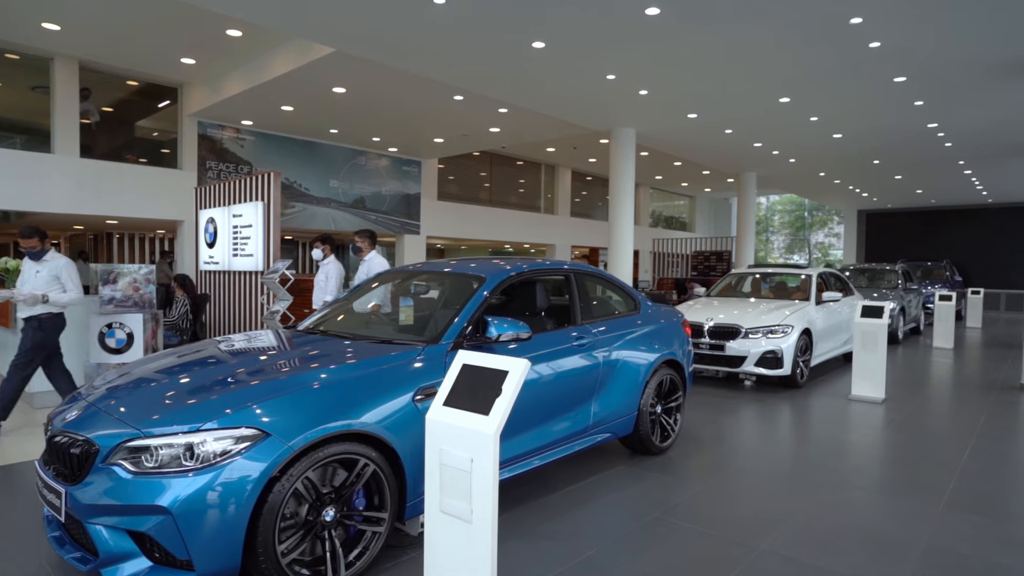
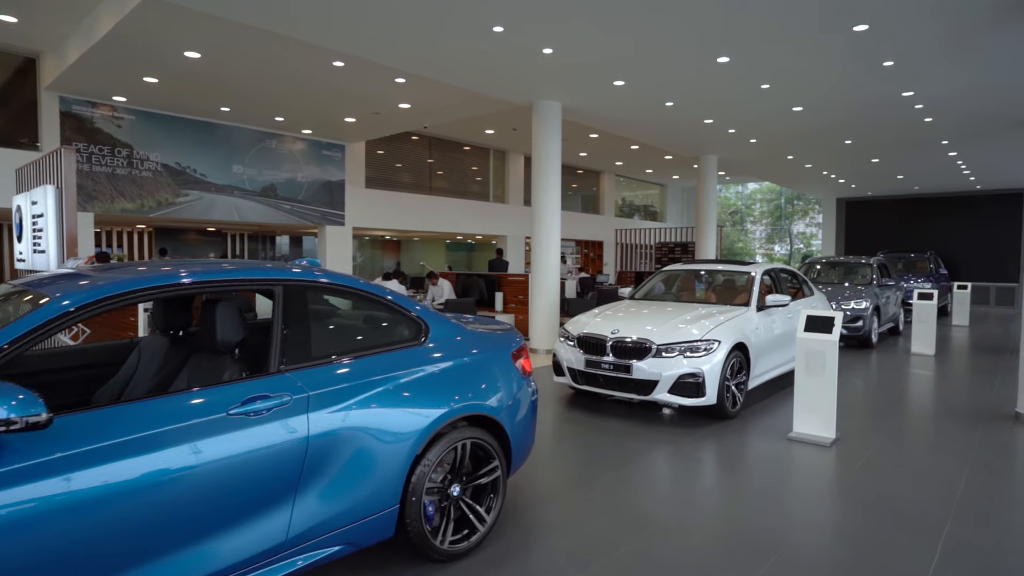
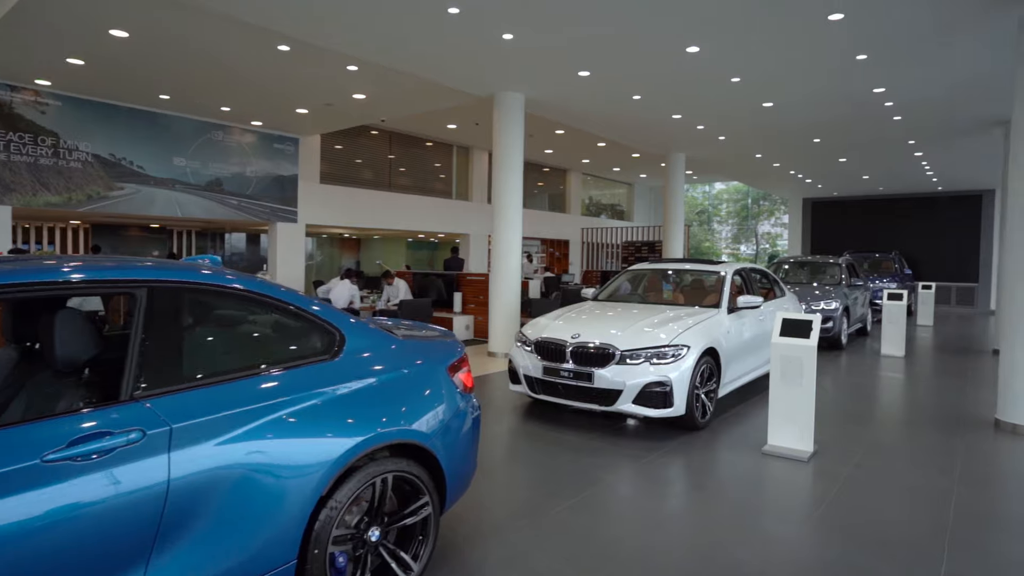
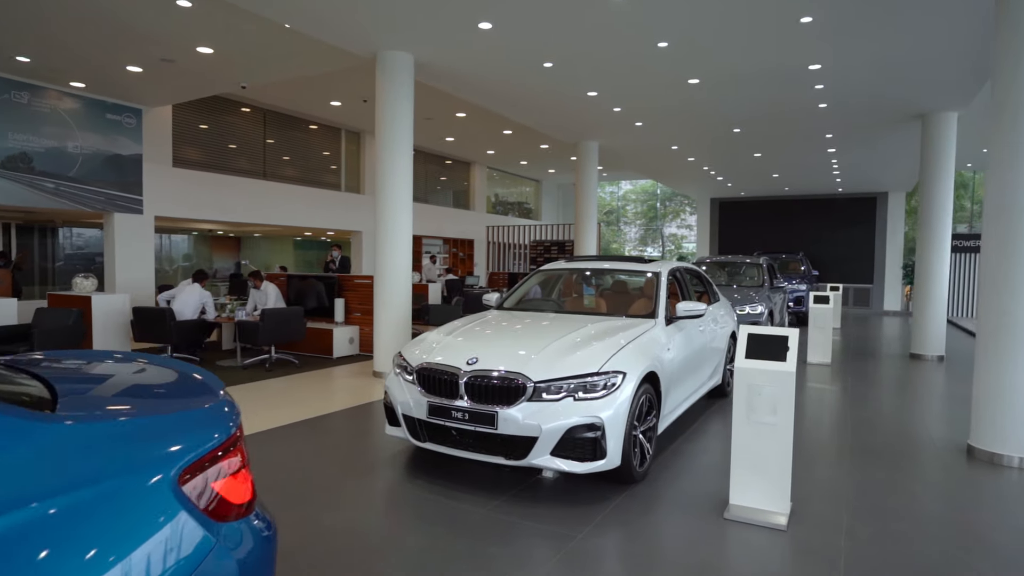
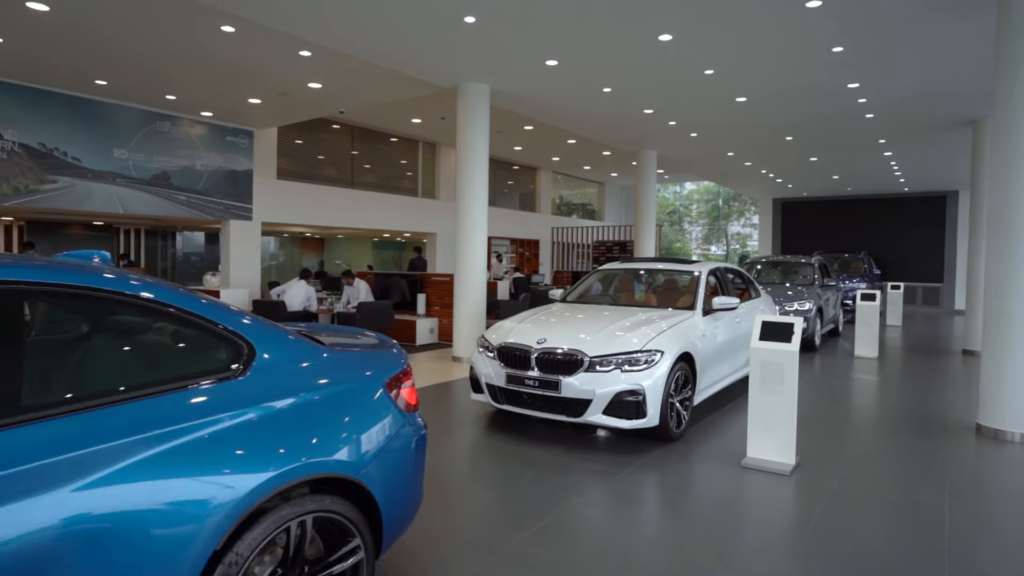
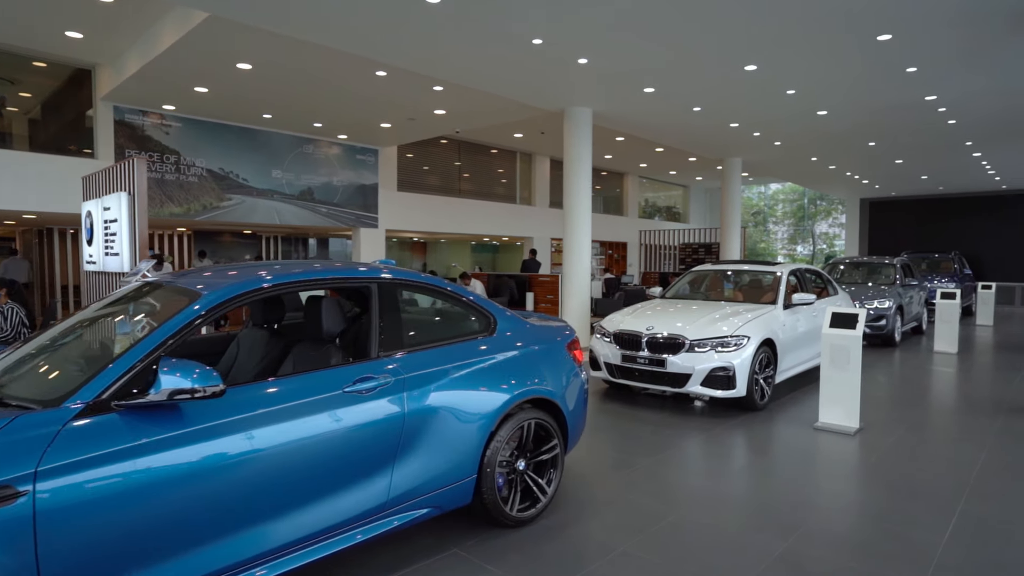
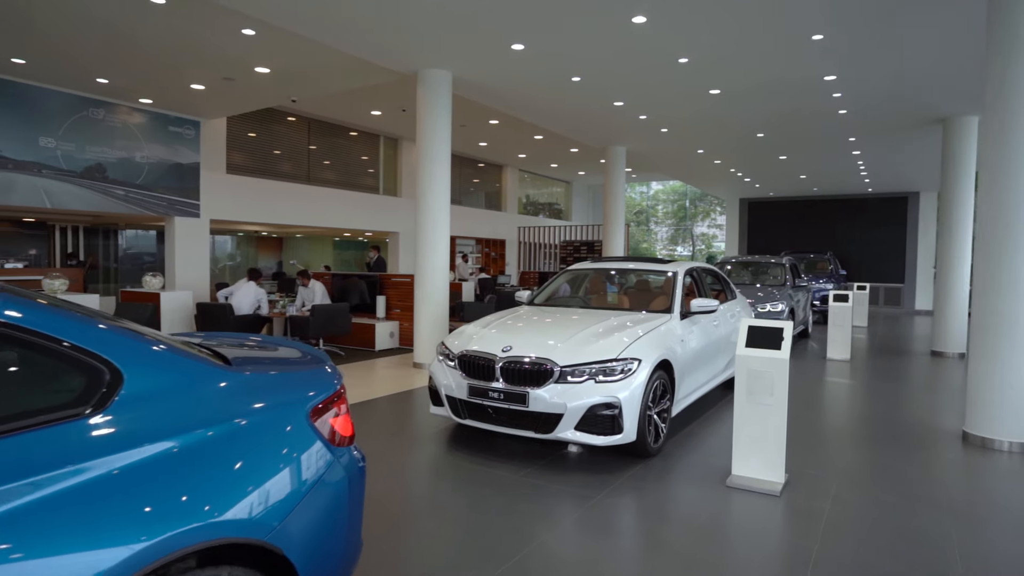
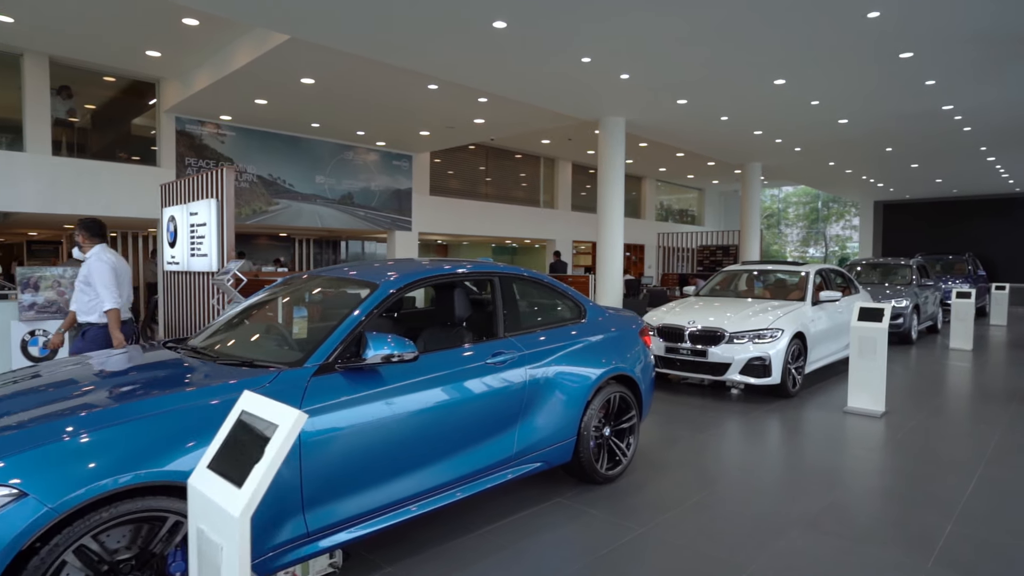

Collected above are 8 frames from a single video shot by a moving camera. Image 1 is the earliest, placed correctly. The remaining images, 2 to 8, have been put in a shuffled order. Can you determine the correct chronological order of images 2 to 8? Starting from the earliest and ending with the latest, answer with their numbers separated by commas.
8, 6, 2, 3, 5, 7, 4
